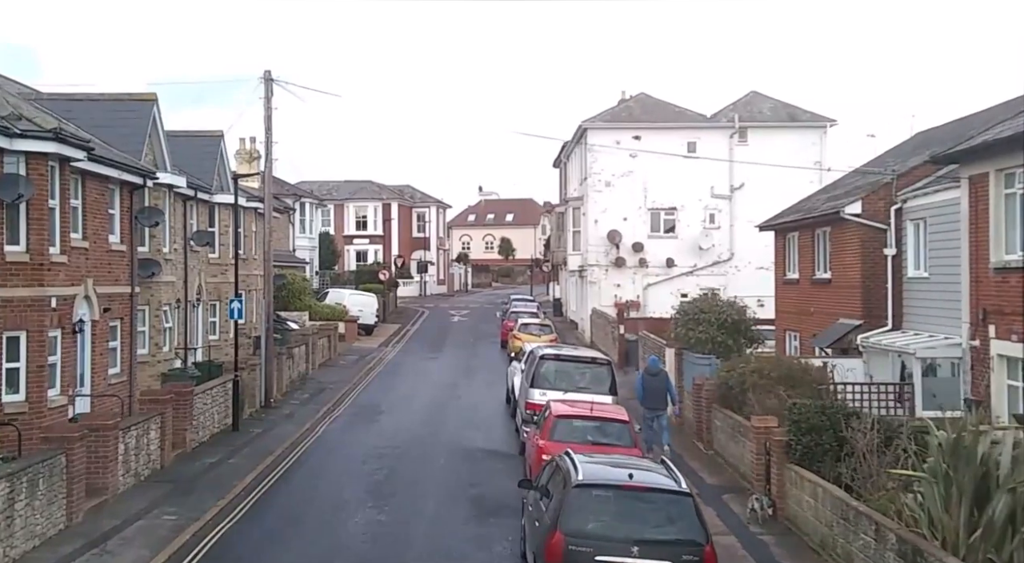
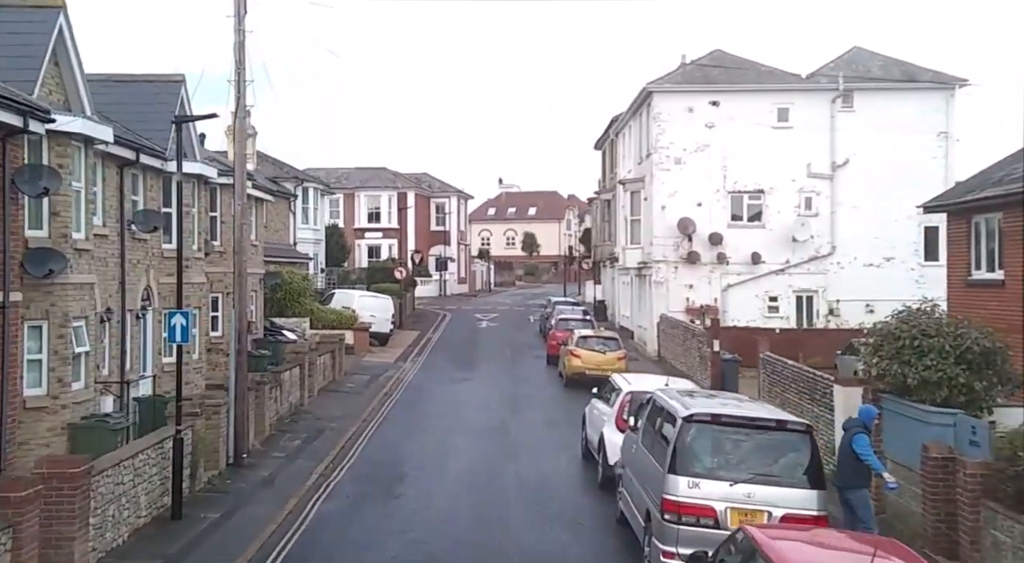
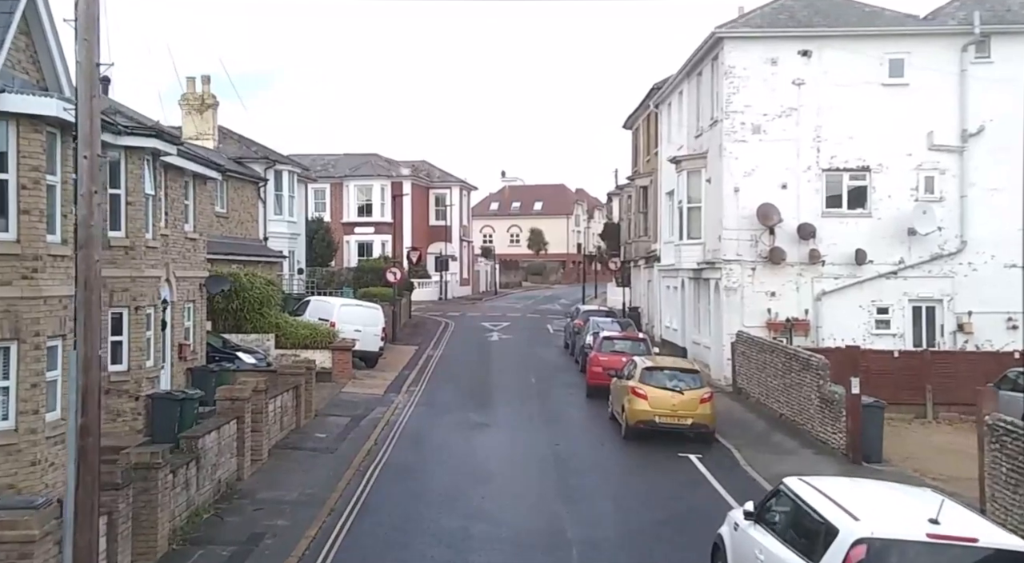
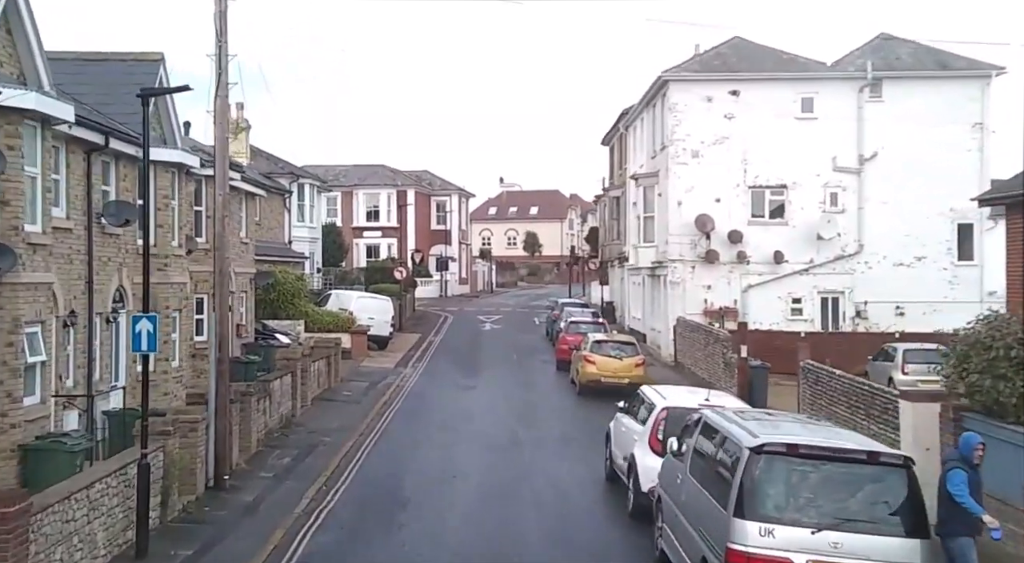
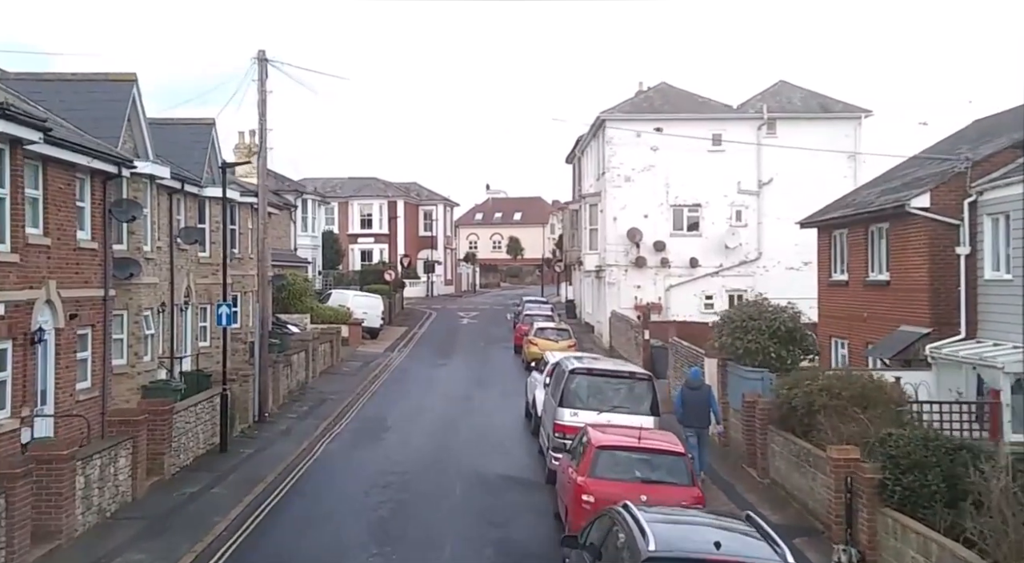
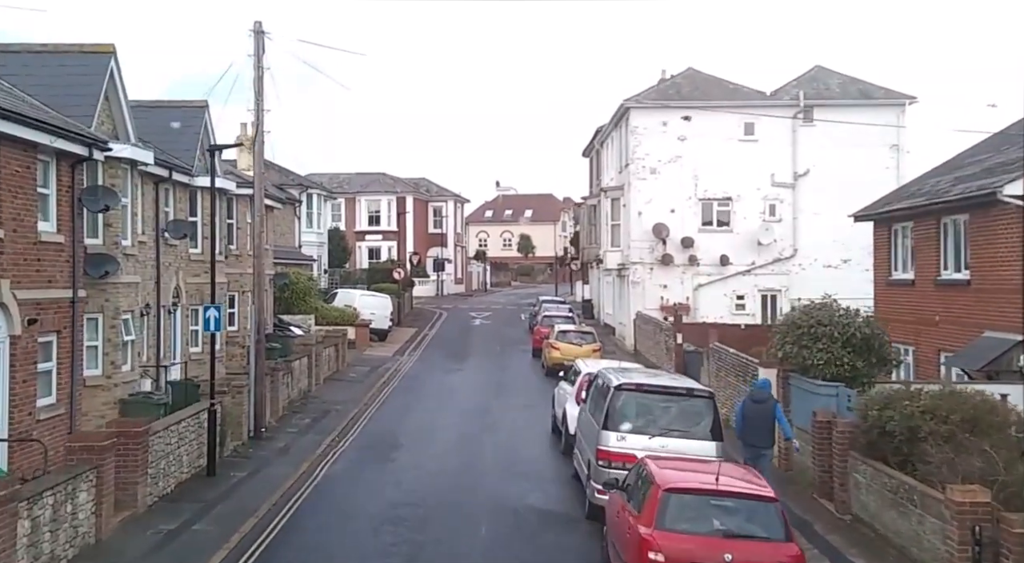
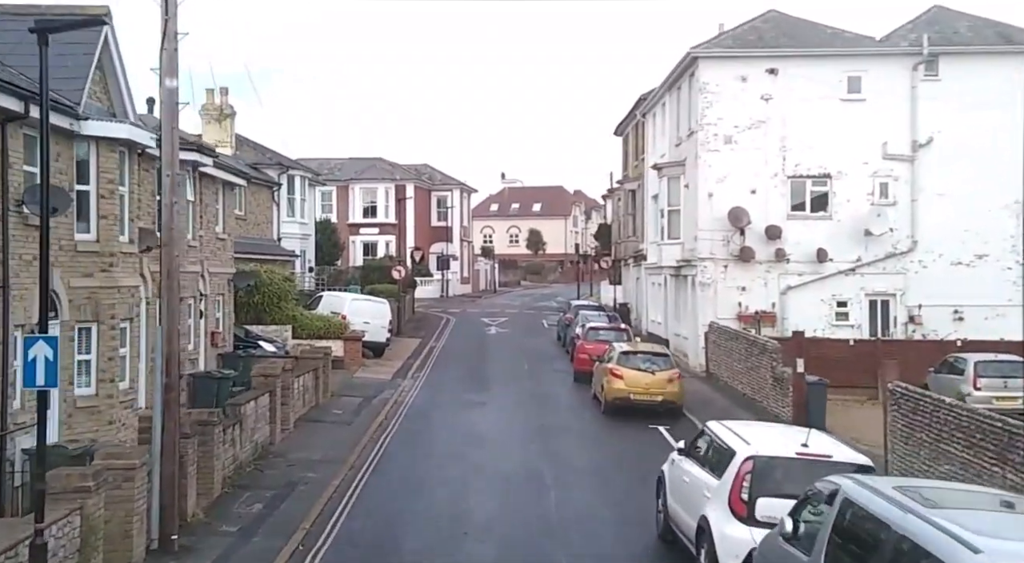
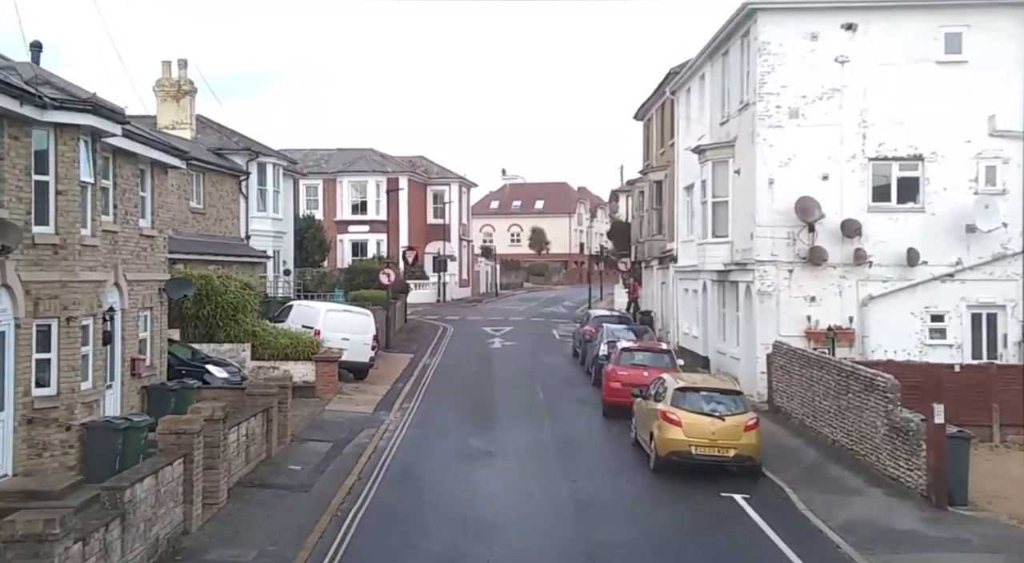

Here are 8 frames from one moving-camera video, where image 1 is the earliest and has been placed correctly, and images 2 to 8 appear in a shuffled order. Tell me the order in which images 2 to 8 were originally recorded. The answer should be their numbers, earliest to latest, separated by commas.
5, 6, 2, 4, 7, 3, 8
